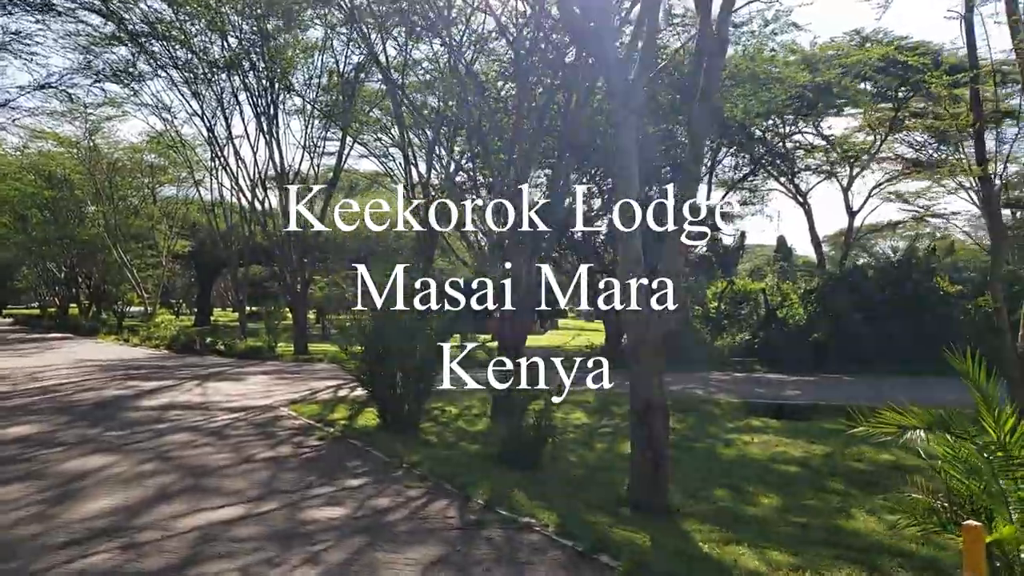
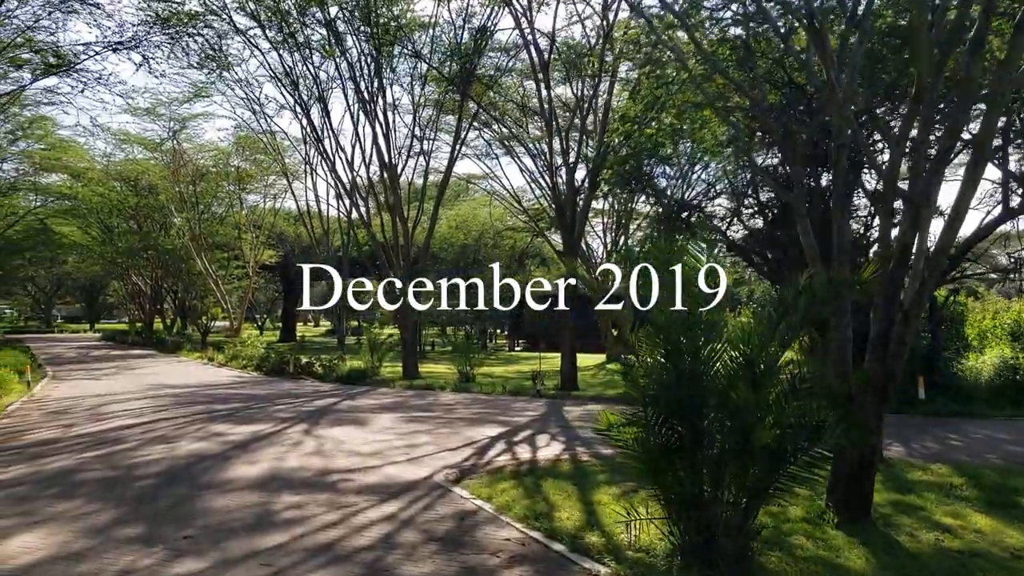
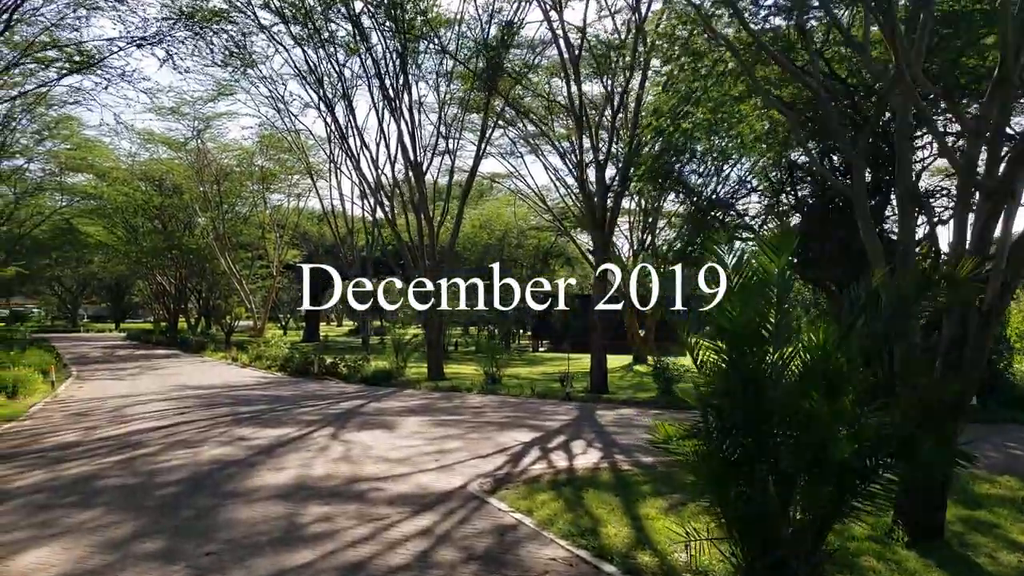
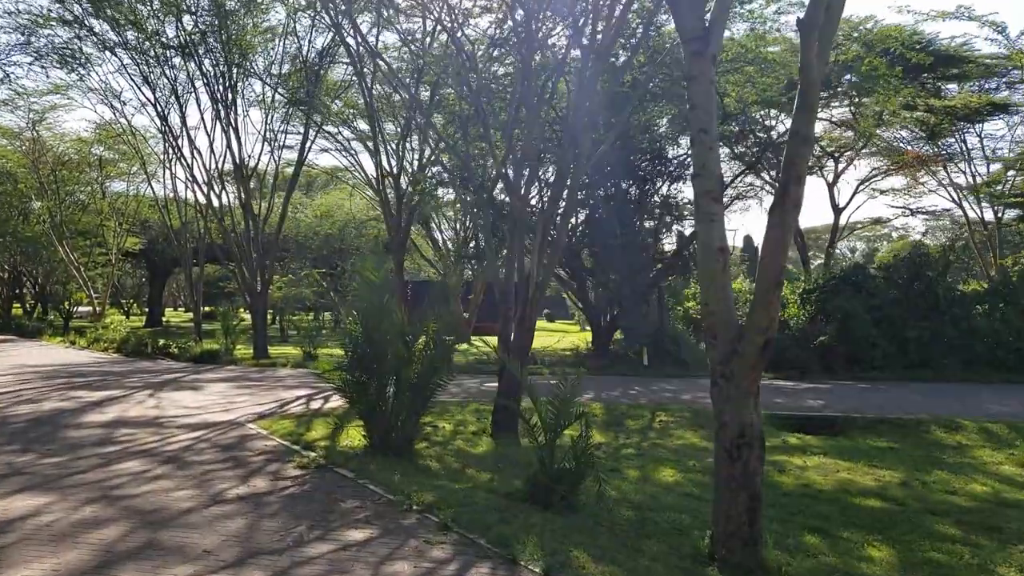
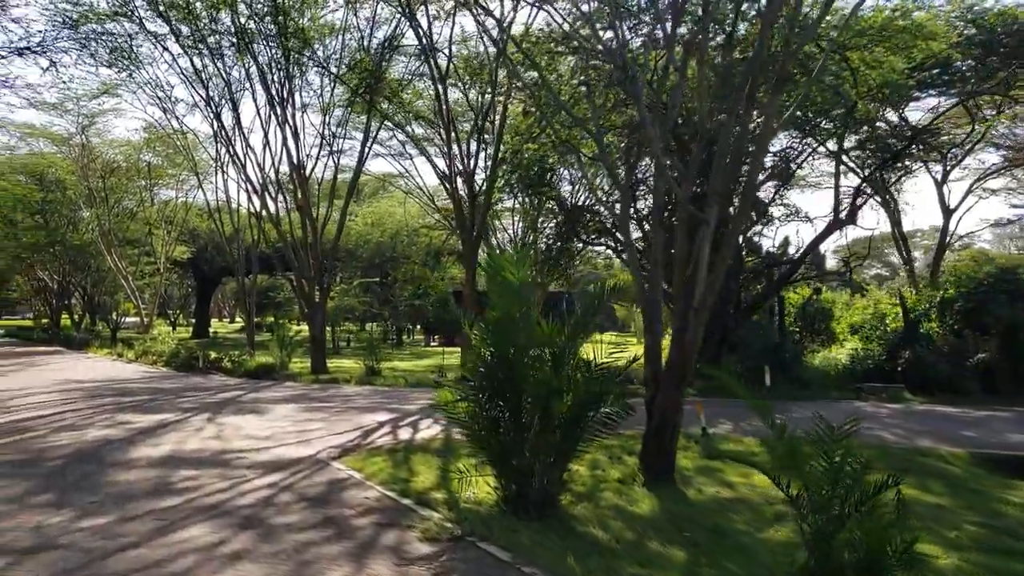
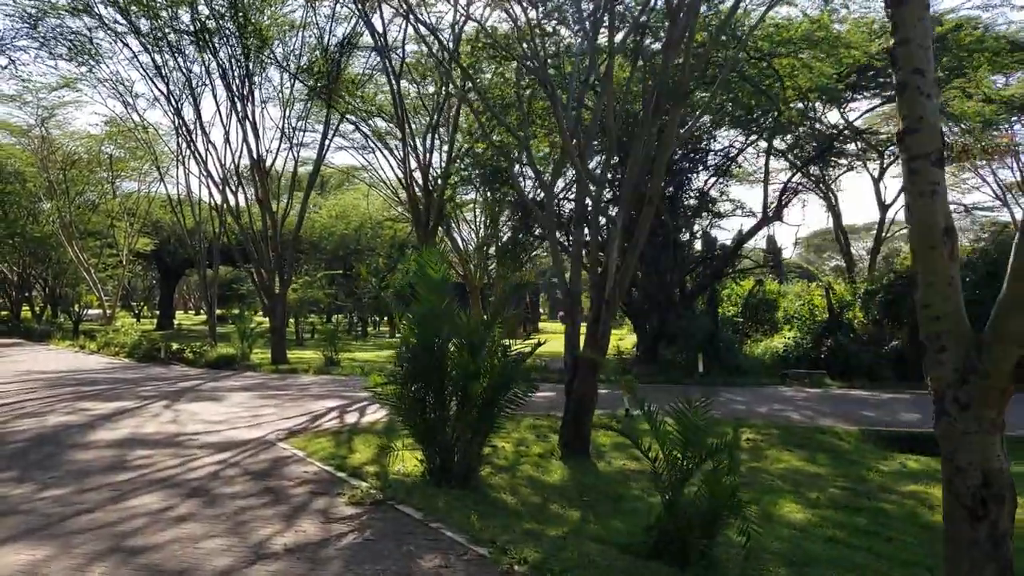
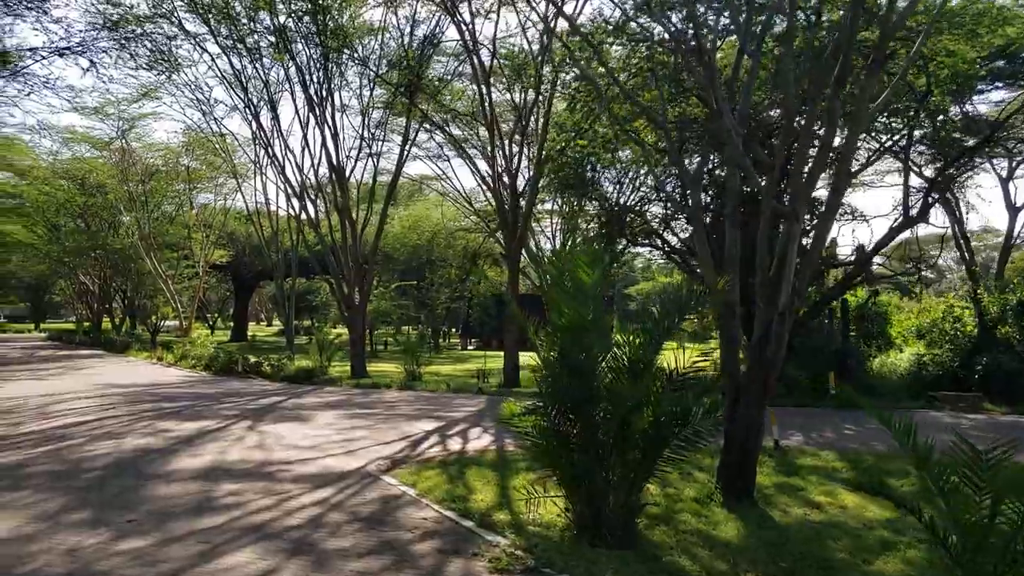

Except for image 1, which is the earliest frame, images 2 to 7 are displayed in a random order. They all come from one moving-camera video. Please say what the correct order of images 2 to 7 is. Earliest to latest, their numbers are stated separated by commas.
4, 6, 5, 7, 2, 3
